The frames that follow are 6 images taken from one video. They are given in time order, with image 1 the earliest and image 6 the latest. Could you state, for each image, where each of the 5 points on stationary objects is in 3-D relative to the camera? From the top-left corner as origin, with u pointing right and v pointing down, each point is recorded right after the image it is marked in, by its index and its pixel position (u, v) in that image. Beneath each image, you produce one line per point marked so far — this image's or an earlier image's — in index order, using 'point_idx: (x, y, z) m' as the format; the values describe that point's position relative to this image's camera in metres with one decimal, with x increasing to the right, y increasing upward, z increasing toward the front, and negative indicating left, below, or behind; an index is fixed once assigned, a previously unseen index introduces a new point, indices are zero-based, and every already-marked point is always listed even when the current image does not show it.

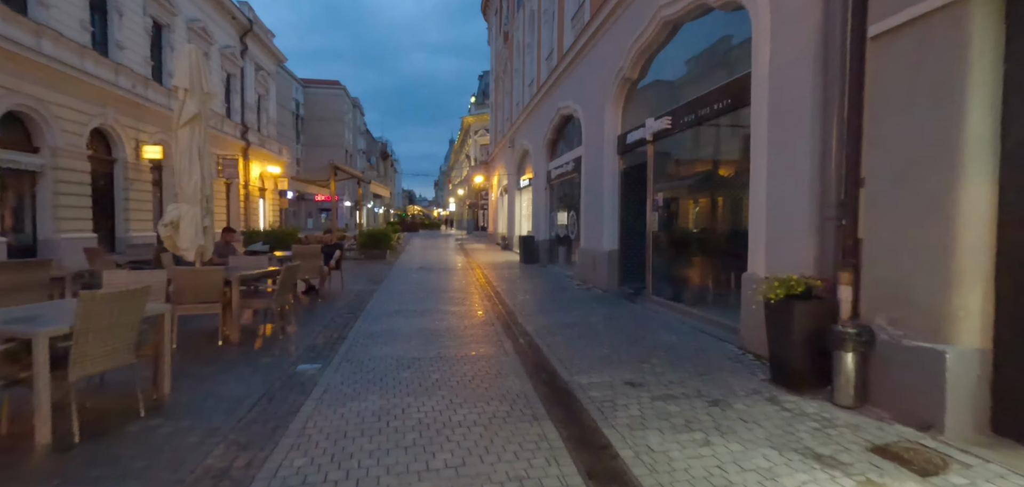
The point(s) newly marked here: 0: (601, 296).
0: (+1.7, -1.0, +9.8) m
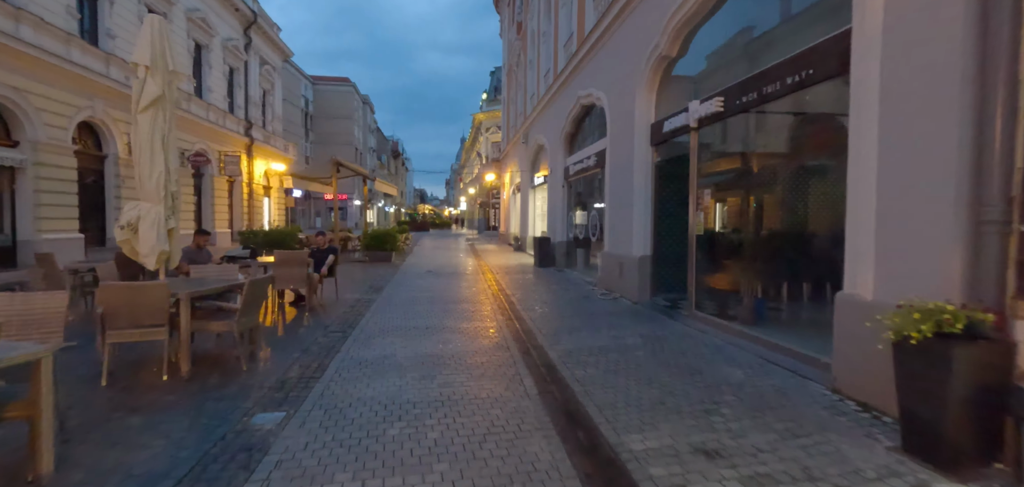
0: (+2.0, -1.1, +8.5) m
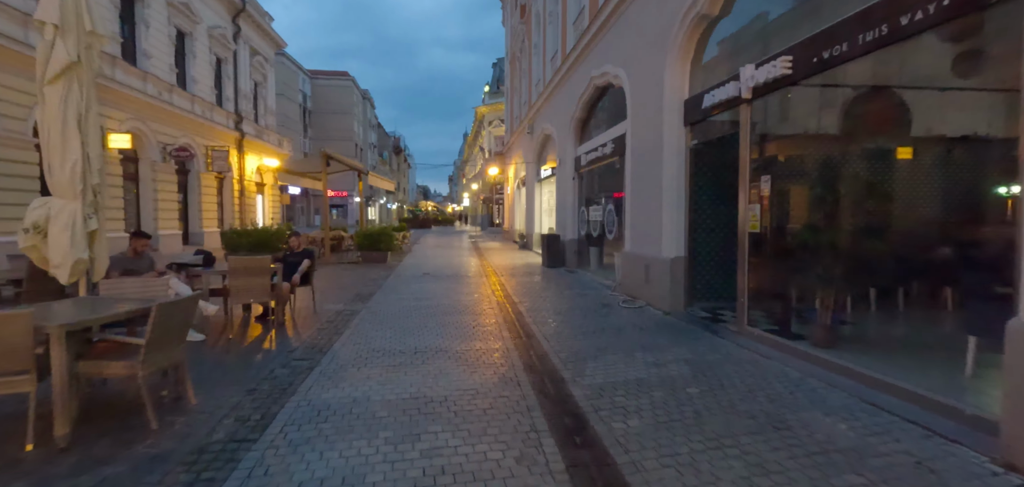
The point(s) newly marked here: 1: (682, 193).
0: (+2.1, -1.1, +7.1) m
1: (+2.5, +0.8, +7.5) m
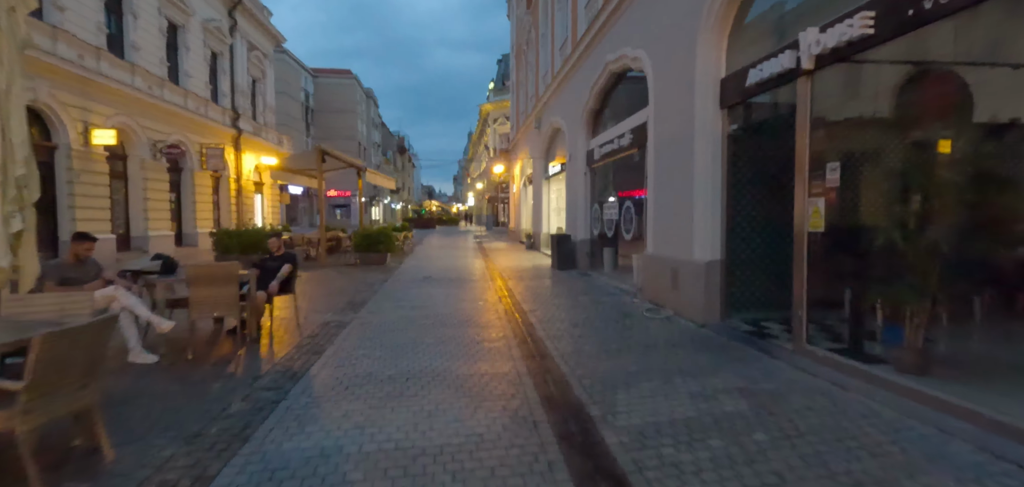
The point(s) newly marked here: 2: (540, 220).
0: (+2.3, -1.1, +6.1) m
1: (+2.7, +0.7, +6.5) m
2: (+1.1, +0.9, +19.7) m
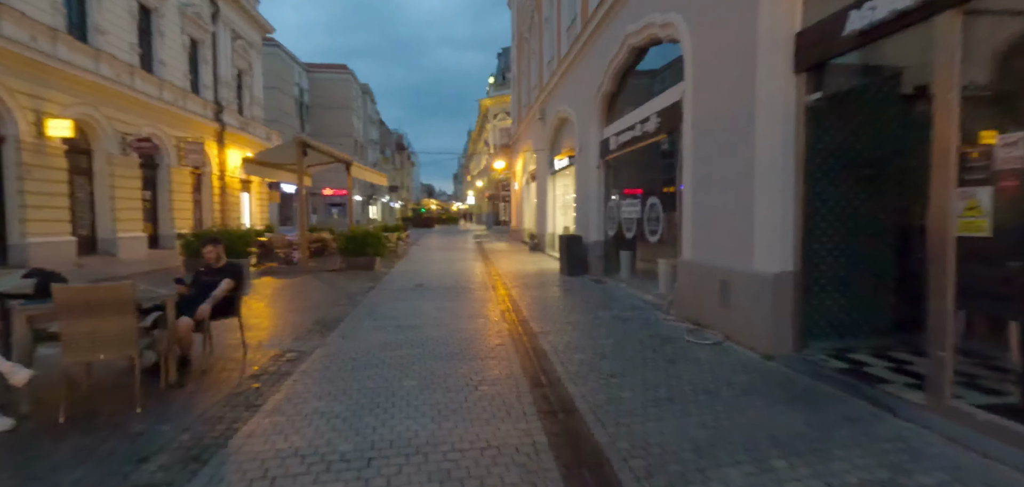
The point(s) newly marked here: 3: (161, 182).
0: (+2.3, -1.2, +4.6) m
1: (+2.7, +0.7, +5.0) m
2: (+1.2, +0.9, +18.2) m
3: (-13.4, +2.3, +19.2) m
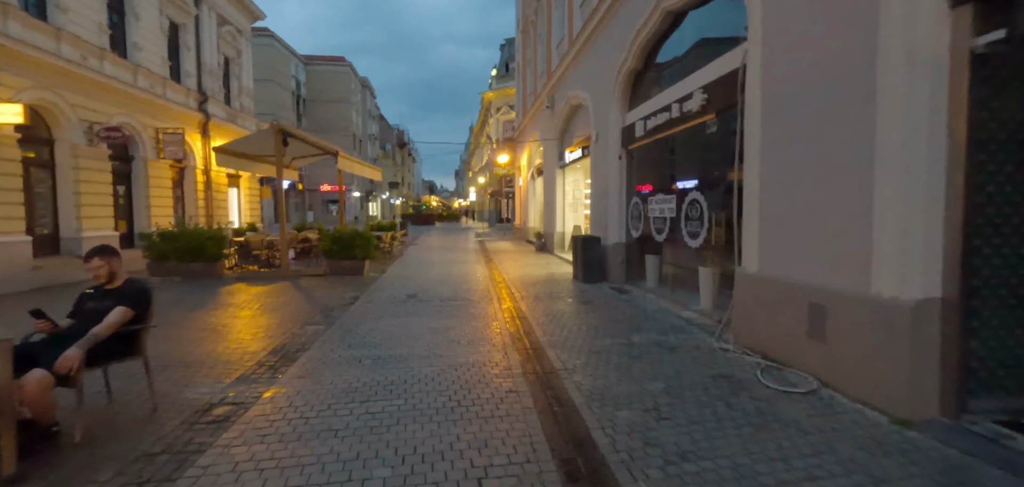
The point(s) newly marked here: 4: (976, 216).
0: (+2.5, -1.3, +3.0) m
1: (+2.9, +0.6, +3.4) m
2: (+1.4, +0.9, +16.6) m
3: (-13.2, +2.4, +17.7) m
4: (+3.1, +0.2, +3.4) m
